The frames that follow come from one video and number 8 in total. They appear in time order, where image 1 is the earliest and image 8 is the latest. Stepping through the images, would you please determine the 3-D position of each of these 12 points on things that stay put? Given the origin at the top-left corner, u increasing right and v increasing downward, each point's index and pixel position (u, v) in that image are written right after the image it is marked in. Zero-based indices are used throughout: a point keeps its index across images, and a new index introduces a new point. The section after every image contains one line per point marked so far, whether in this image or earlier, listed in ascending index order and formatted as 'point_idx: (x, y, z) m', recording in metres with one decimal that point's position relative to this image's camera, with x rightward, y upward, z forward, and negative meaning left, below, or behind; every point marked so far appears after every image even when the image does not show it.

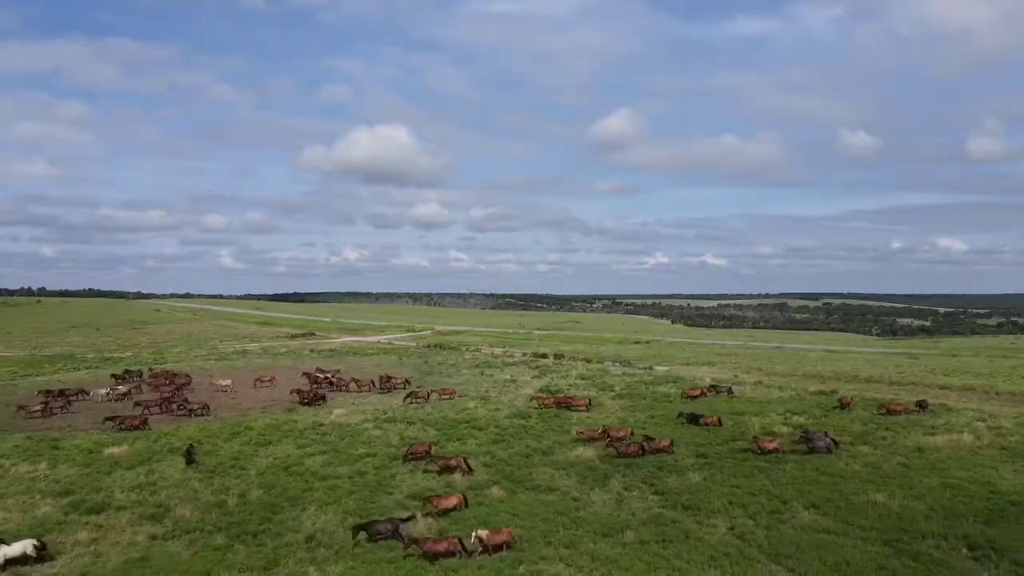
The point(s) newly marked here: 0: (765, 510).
0: (+6.3, -5.5, +16.8) m
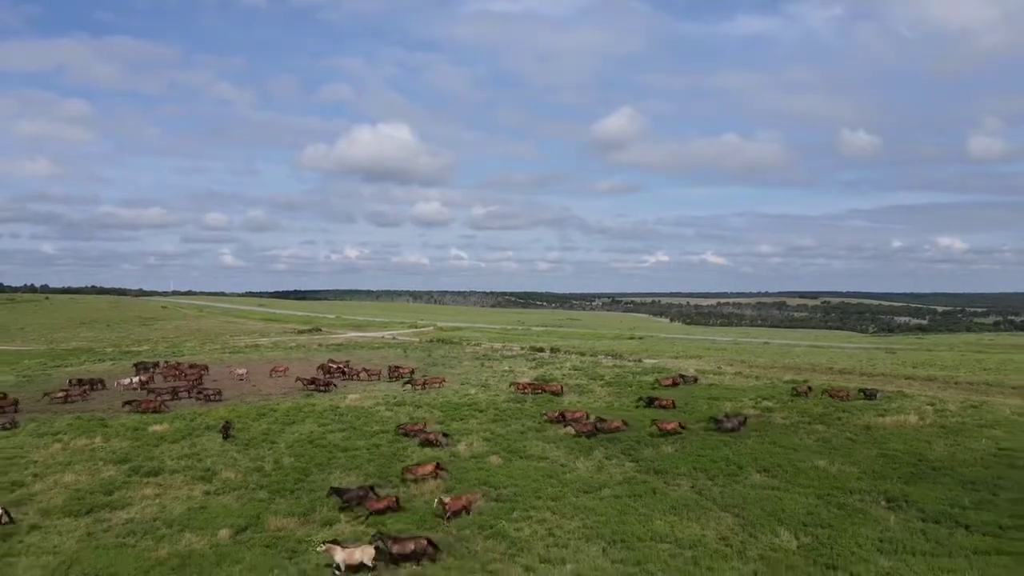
0: (+6.2, -5.4, +19.8) m
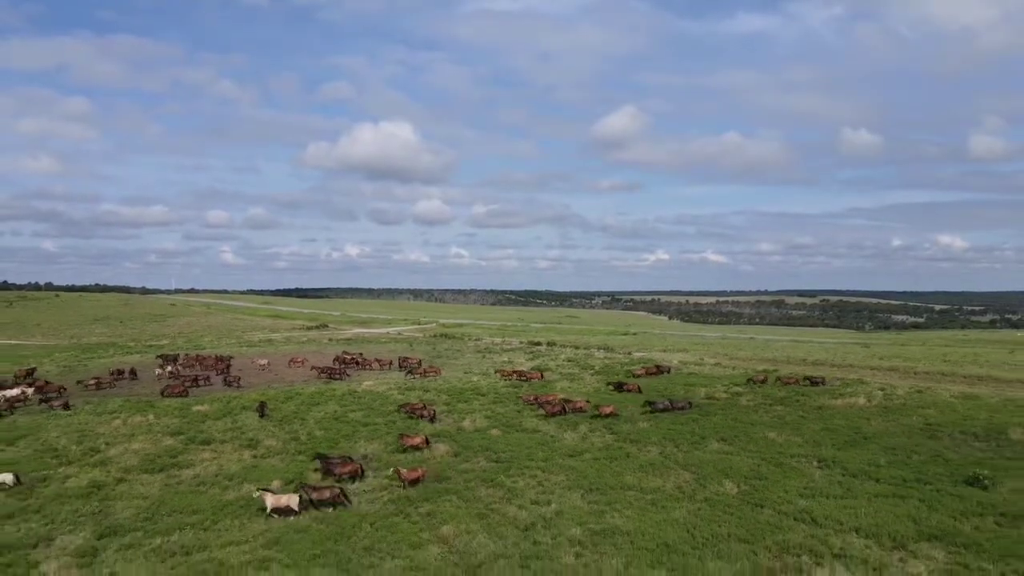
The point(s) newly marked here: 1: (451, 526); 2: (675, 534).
0: (+6.1, -5.3, +23.5) m
1: (-1.5, -5.7, +16.3) m
2: (+3.7, -5.7, +15.6) m
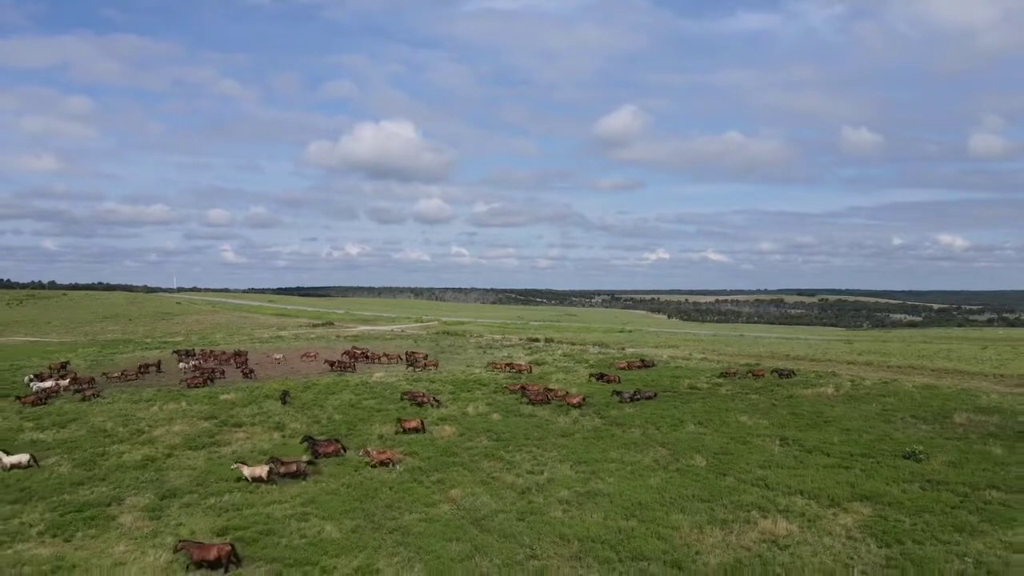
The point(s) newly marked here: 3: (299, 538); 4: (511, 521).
0: (+6.1, -5.3, +26.4) m
1: (-1.5, -5.7, +19.2) m
2: (+3.7, -5.7, +18.5) m
3: (-5.1, -5.9, +16.0) m
4: (0.0, -5.8, +16.9) m
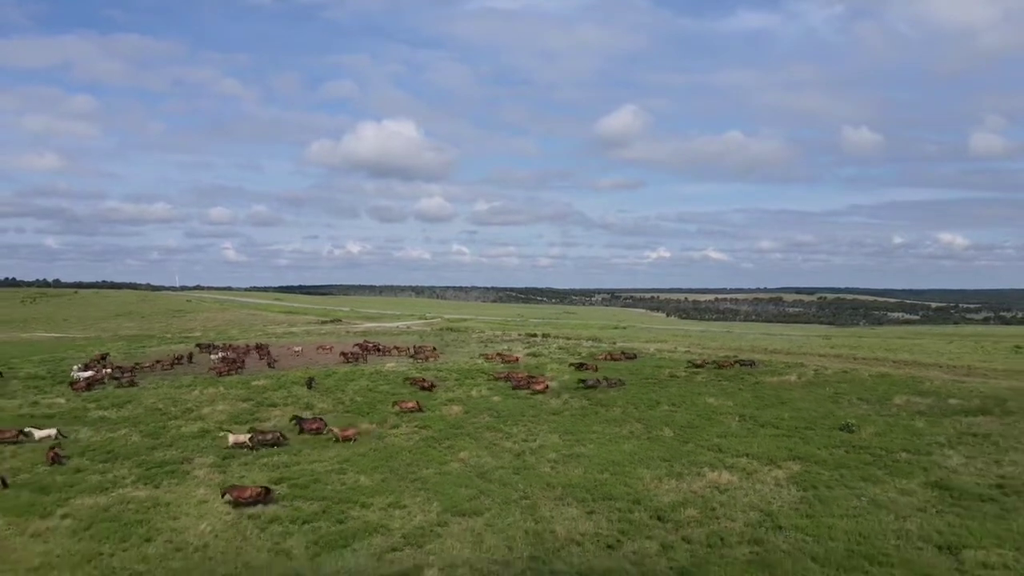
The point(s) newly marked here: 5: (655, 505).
0: (+6.0, -5.2, +30.5) m
1: (-1.6, -5.7, +23.3) m
2: (+3.6, -5.6, +22.6) m
3: (-5.1, -5.9, +20.1) m
4: (-0.1, -5.8, +21.0) m
5: (+3.9, -5.8, +18.1) m
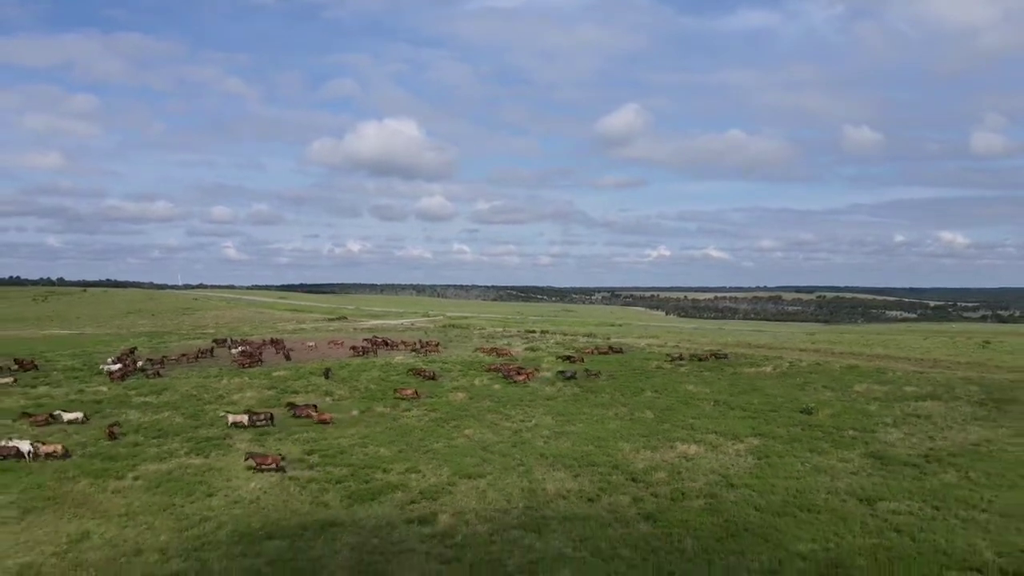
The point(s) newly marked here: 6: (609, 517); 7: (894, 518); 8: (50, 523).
0: (+6.0, -5.2, +33.9) m
1: (-1.7, -5.6, +26.7) m
2: (+3.6, -5.6, +25.9) m
3: (-5.2, -5.8, +23.5) m
4: (-0.2, -5.7, +24.4) m
5: (+3.8, -5.8, +21.5) m
6: (+2.5, -6.0, +17.7) m
7: (+9.8, -5.9, +17.3) m
8: (-12.0, -6.1, +17.6) m
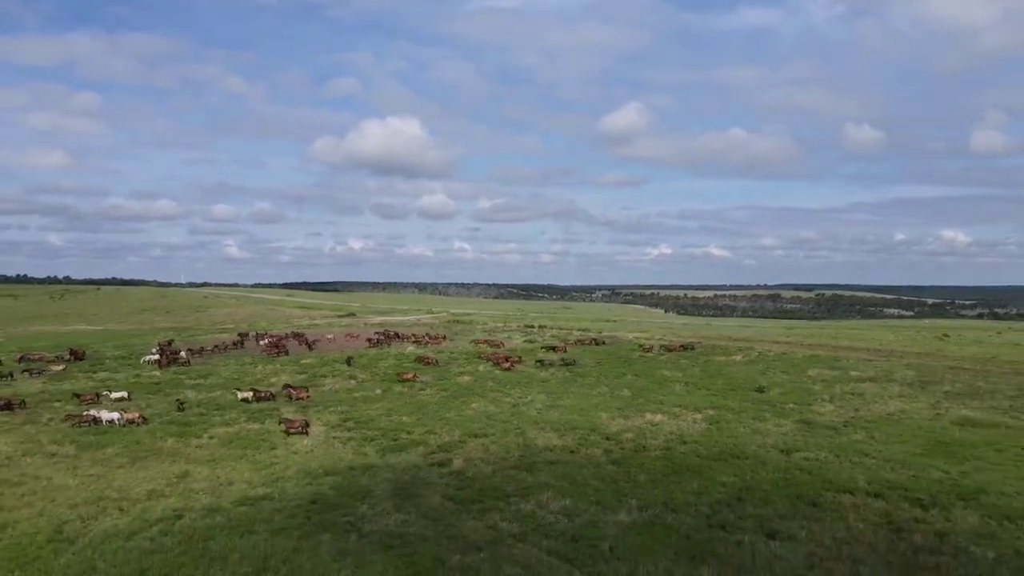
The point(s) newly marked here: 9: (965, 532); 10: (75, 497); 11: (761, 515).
0: (+5.9, -5.1, +39.2) m
1: (-1.7, -5.5, +32.0) m
2: (+3.5, -5.5, +31.2) m
3: (-5.3, -5.7, +28.8) m
4: (-0.2, -5.7, +29.7) m
5: (+3.8, -5.7, +26.8) m
6: (+2.5, -5.9, +23.0) m
7: (+9.8, -5.8, +22.6) m
8: (-12.1, -6.1, +22.9) m
9: (+11.3, -6.1, +16.7) m
10: (-12.8, -6.1, +19.8) m
11: (+6.6, -6.0, +17.8) m
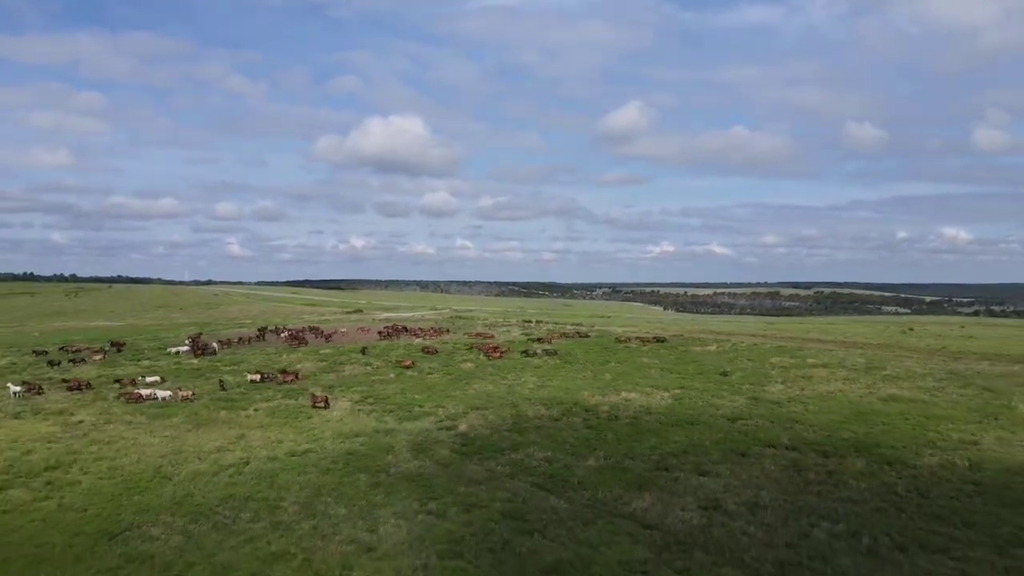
0: (+5.7, -4.9, +44.3) m
1: (-1.9, -5.4, +37.2) m
2: (+3.3, -5.4, +36.4) m
3: (-5.5, -5.6, +34.0) m
4: (-0.5, -5.5, +34.9) m
5: (+3.5, -5.6, +32.0) m
6: (+2.2, -5.8, +28.2) m
7: (+9.5, -5.7, +27.7) m
8: (-12.3, -5.9, +28.1) m
9: (+11.0, -6.0, +21.8) m
10: (-13.1, -6.0, +25.0) m
11: (+6.4, -5.9, +23.0) m
